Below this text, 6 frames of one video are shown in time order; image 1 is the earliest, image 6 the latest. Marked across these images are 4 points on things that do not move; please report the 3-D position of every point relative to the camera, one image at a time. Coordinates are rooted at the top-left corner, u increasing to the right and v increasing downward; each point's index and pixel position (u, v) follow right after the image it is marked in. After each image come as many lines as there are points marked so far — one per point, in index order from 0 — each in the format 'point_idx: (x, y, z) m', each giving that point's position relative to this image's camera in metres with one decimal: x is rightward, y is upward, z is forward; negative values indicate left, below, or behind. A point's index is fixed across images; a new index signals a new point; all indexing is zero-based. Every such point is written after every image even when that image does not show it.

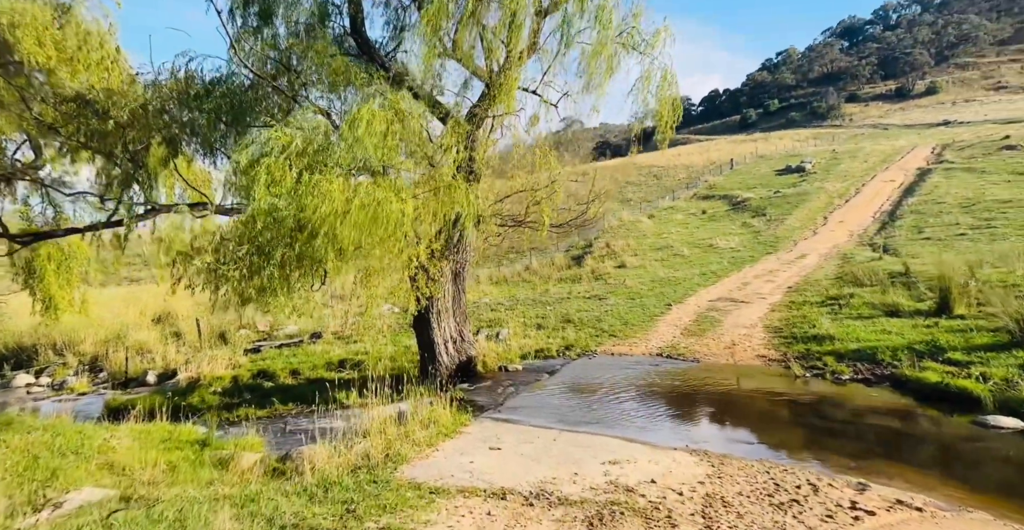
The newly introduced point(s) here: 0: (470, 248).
0: (-0.8, +0.3, +11.5) m
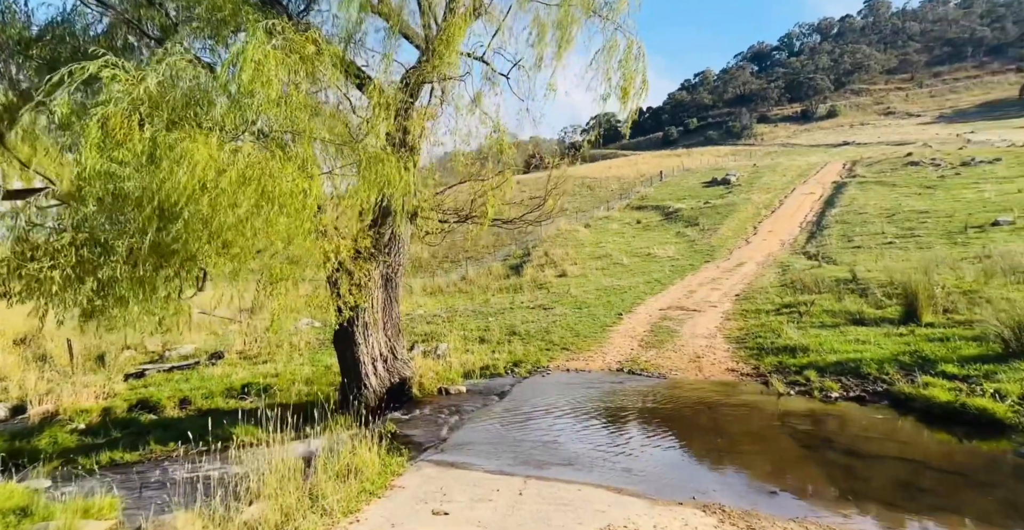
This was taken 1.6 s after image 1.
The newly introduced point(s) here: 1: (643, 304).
0: (-1.7, +0.2, +9.7) m
1: (+4.0, -1.2, +18.9) m
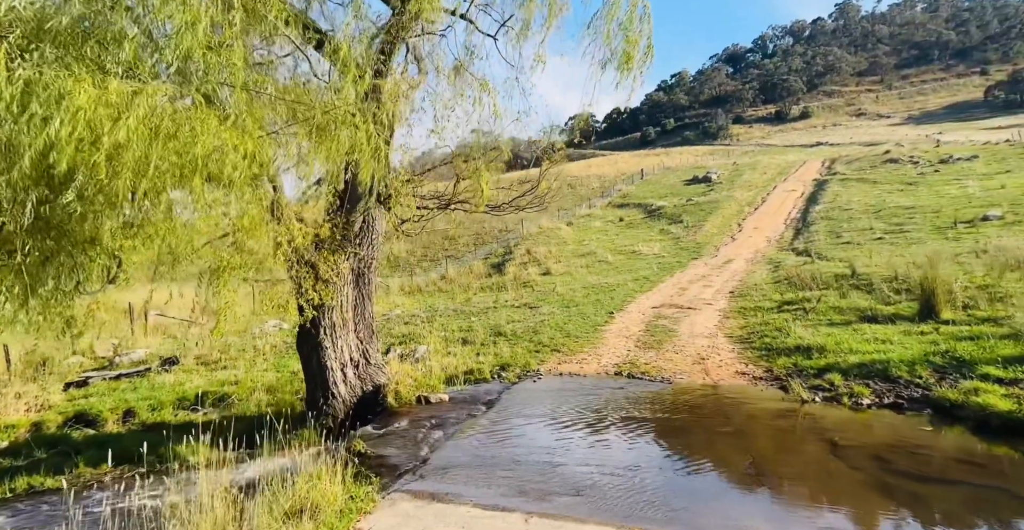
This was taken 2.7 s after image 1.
0: (-1.9, +0.3, +8.6) m
1: (+3.5, -1.1, +18.0) m
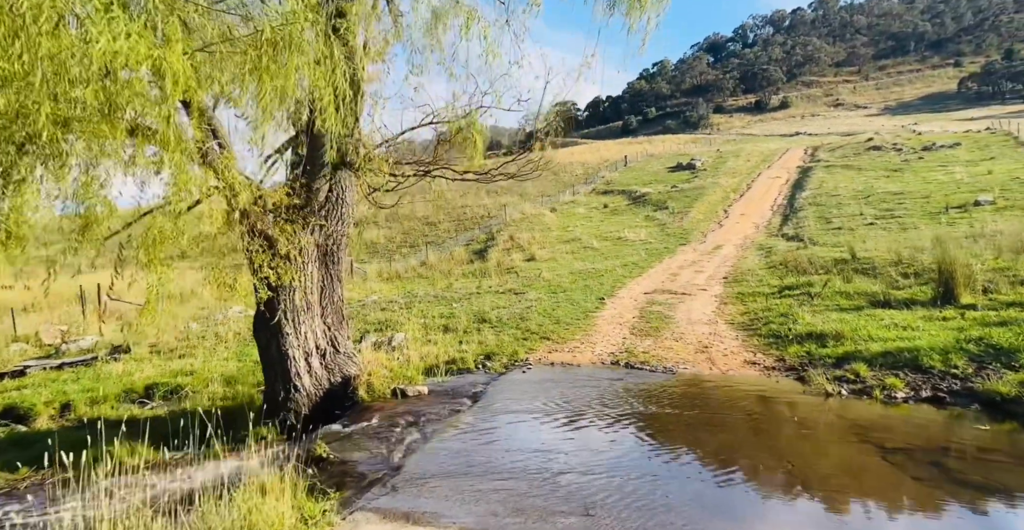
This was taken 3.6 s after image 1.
0: (-2.0, +0.6, +7.5) m
1: (+3.1, -0.6, +17.1) m
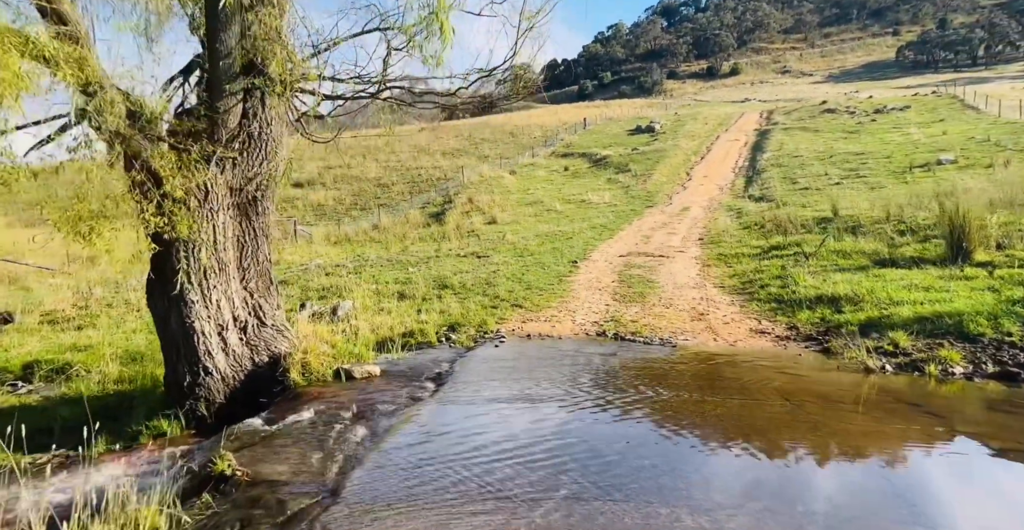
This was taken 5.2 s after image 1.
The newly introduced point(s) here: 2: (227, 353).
0: (-2.3, +1.1, +5.8) m
1: (+2.1, +0.4, +15.8) m
2: (-2.6, -0.9, +5.8) m
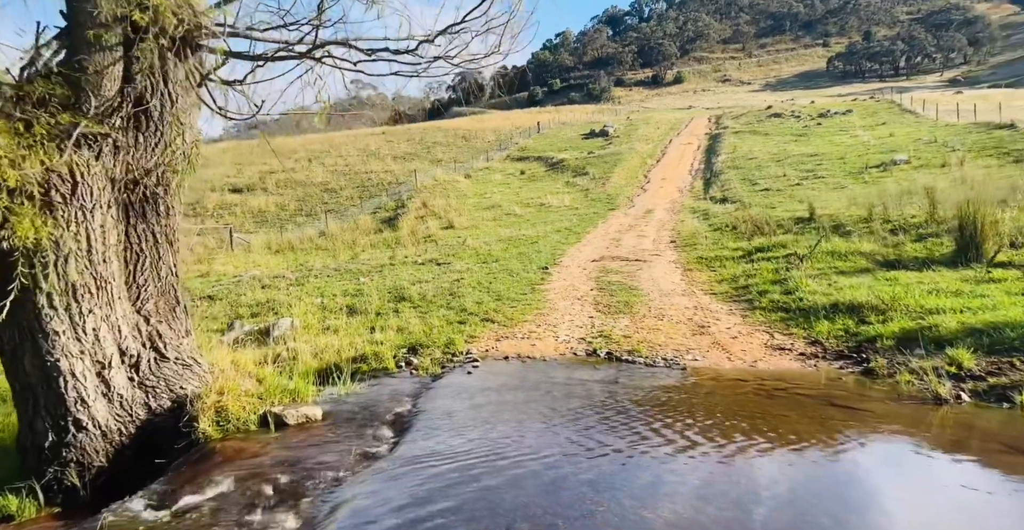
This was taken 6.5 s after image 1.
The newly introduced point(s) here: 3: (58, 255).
0: (-2.4, +1.0, +4.3) m
1: (+1.3, +0.3, +14.6) m
2: (-2.7, -1.0, +4.2) m
3: (-2.8, 0.0, +3.8) m
